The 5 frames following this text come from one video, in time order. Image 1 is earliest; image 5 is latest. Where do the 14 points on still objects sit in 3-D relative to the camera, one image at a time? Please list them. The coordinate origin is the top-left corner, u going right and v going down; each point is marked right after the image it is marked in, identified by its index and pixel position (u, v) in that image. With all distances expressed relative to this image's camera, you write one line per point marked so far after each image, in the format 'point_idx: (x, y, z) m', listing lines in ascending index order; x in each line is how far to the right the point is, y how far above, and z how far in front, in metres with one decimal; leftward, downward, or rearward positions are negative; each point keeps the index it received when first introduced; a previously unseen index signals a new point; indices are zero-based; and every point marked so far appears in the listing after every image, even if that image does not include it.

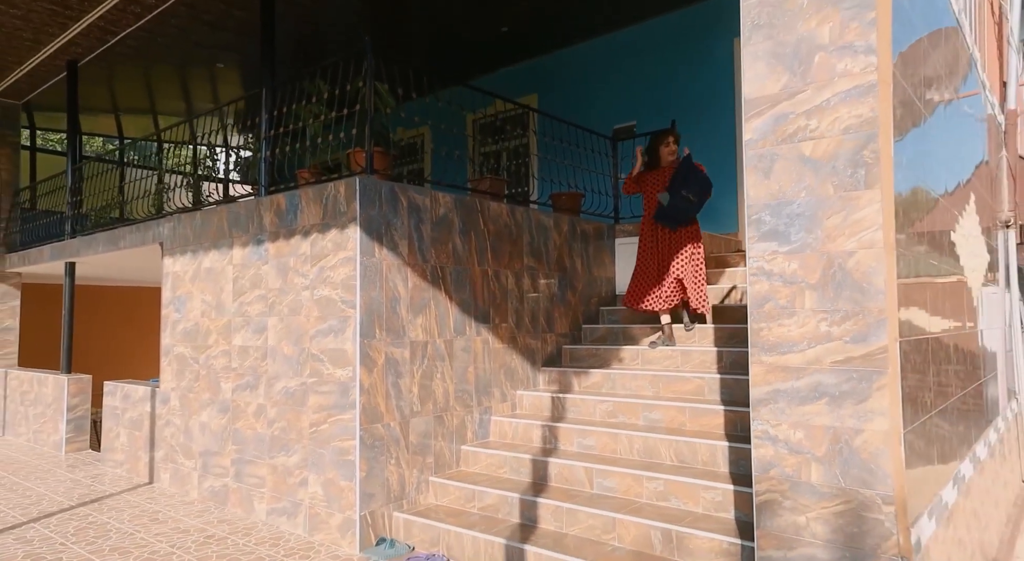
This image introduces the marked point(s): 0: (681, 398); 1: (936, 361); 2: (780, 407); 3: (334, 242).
0: (+1.0, -0.7, +4.0) m
1: (+1.6, -0.3, +2.5) m
2: (+0.9, -0.4, +2.2) m
3: (-1.0, +0.2, +3.9) m
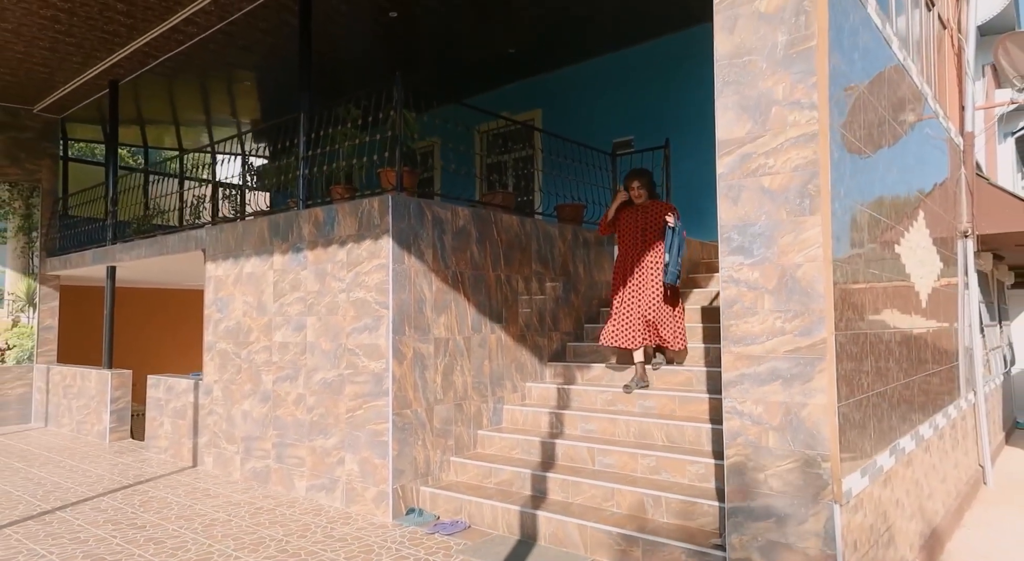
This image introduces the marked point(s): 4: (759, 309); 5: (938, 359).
0: (+1.1, -0.7, +4.5) m
1: (+1.7, -0.3, +3.1) m
2: (+1.0, -0.4, +2.8) m
3: (-1.0, +0.2, +4.4) m
4: (+1.0, -0.1, +2.7) m
5: (+2.8, -0.5, +4.3) m
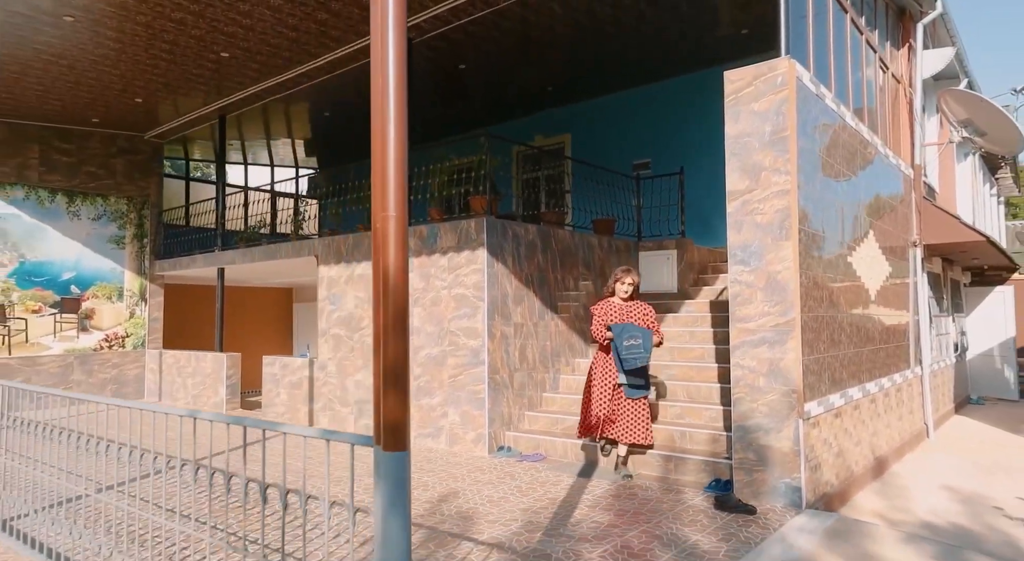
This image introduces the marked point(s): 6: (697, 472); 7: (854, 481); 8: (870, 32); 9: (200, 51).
0: (+1.7, -0.7, +6.1) m
1: (+2.3, -0.3, +4.7) m
2: (+1.5, -0.5, +4.3) m
3: (-0.4, +0.2, +6.0) m
4: (+1.6, -0.1, +4.3) m
5: (+3.4, -0.5, +5.9) m
6: (+1.3, -1.4, +4.8) m
7: (+2.5, -1.5, +4.9) m
8: (+3.6, +2.5, +6.5) m
9: (-3.2, +2.3, +6.6) m
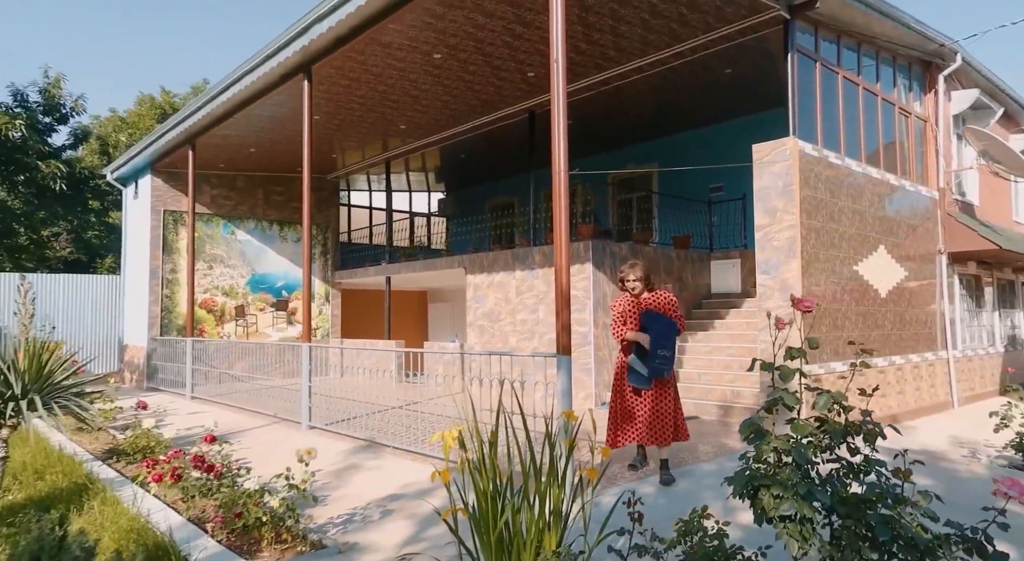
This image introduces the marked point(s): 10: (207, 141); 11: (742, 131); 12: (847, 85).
0: (+2.9, -0.8, +8.3) m
1: (+3.3, -0.4, +6.7) m
2: (+2.5, -0.5, +6.5) m
3: (+0.8, +0.1, +8.4) m
4: (+2.6, -0.2, +6.5) m
5: (+4.6, -0.5, +7.8) m
6: (+2.4, -1.4, +6.9) m
7: (+3.6, -1.5, +6.9) m
8: (+4.8, +2.4, +8.4) m
9: (-1.8, +2.2, +9.4) m
10: (-4.1, +1.9, +8.8) m
11: (+3.9, +2.5, +10.8) m
12: (+3.8, +2.2, +7.4) m
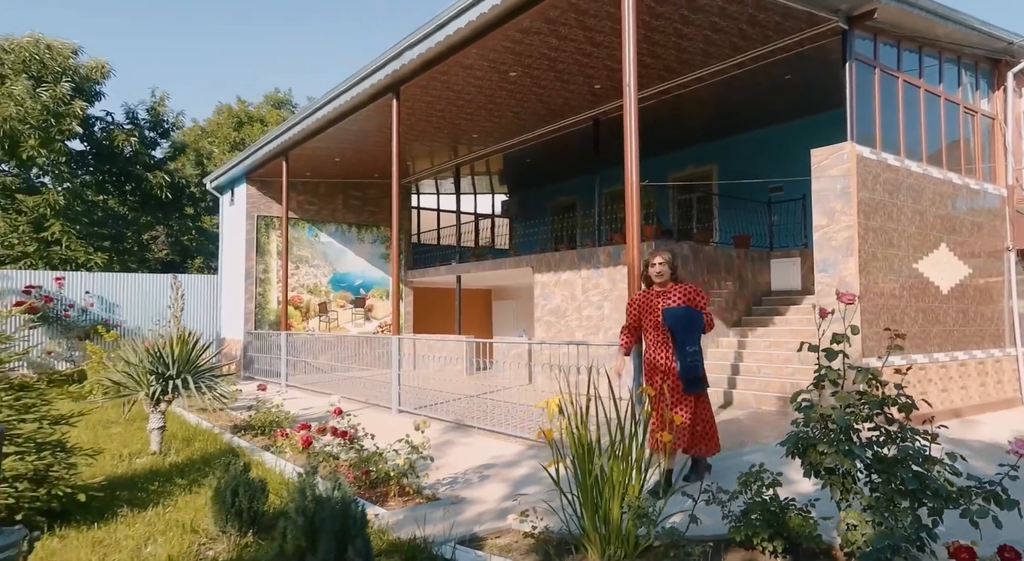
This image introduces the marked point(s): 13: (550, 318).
0: (+3.8, -0.8, +8.5) m
1: (+4.0, -0.3, +7.0) m
2: (+3.3, -0.5, +6.8) m
3: (+1.7, +0.2, +8.9) m
4: (+3.3, -0.1, +6.8) m
5: (+5.4, -0.5, +7.9) m
6: (+3.2, -1.4, +7.3) m
7: (+4.4, -1.5, +7.1) m
8: (+5.7, +2.5, +8.5) m
9: (-0.8, +2.2, +10.1) m
10: (-3.1, +1.9, +9.6) m
11: (+5.0, +2.5, +10.9) m
12: (+4.6, +2.2, +7.6) m
13: (+0.6, -0.6, +10.3) m
